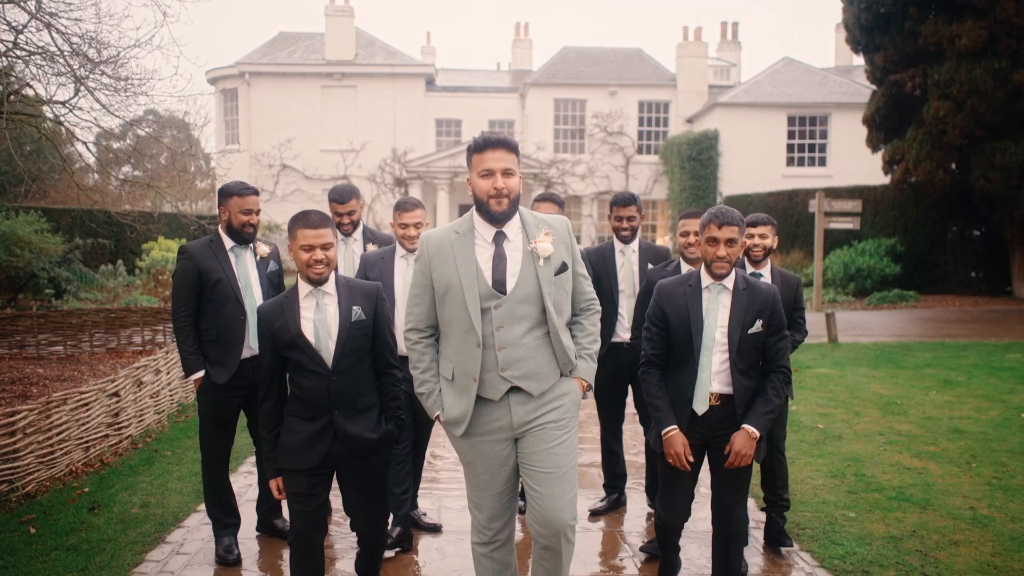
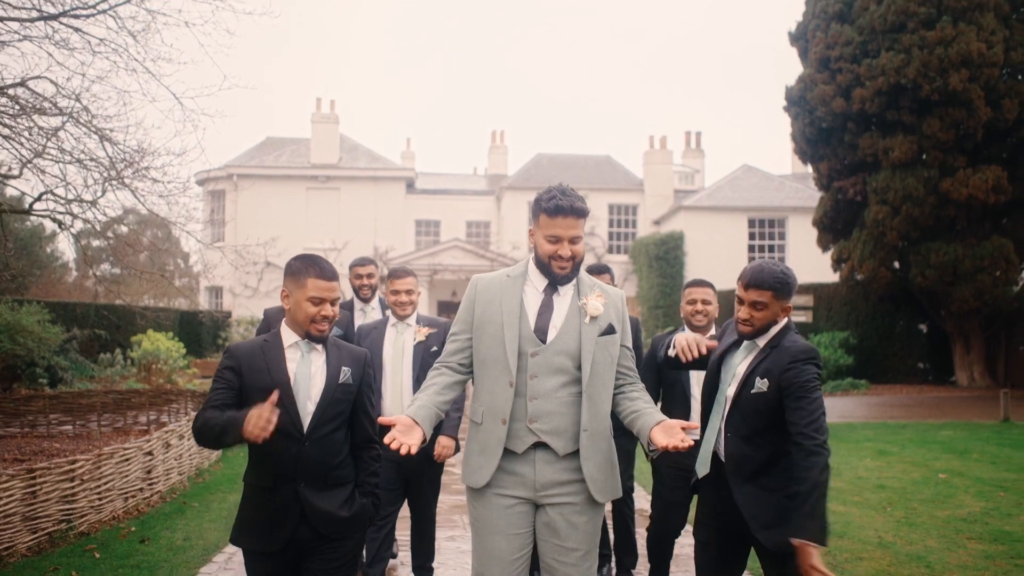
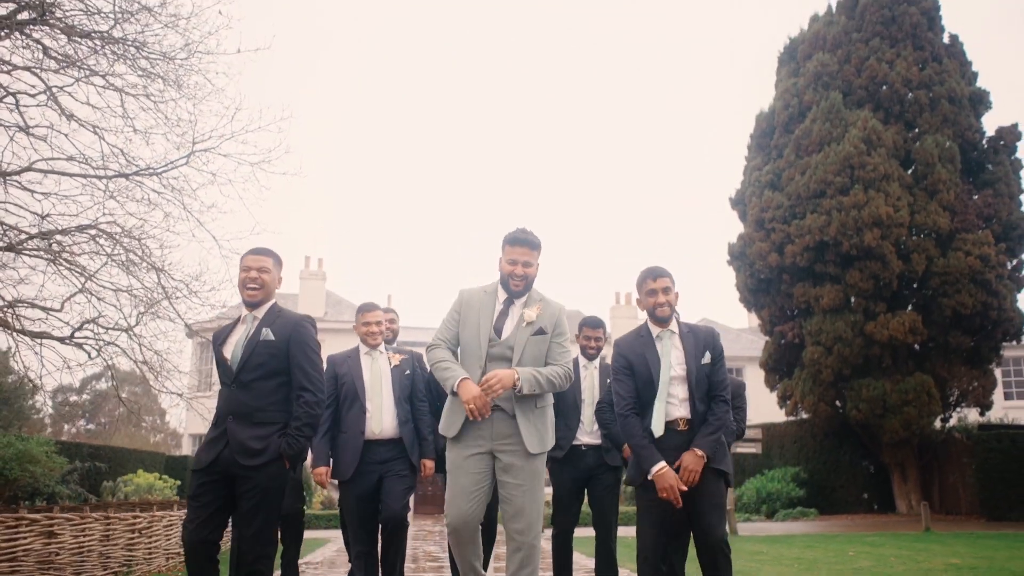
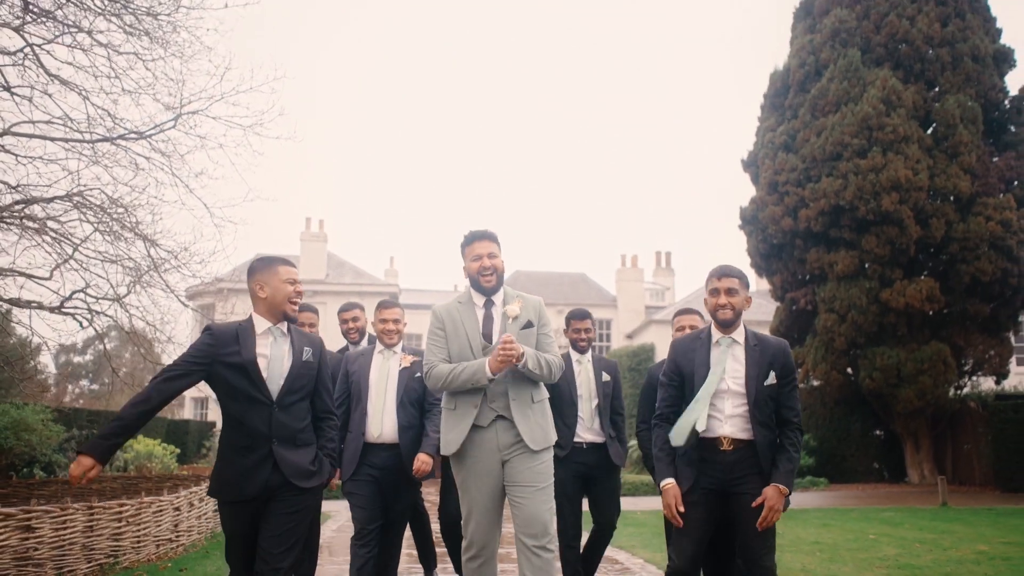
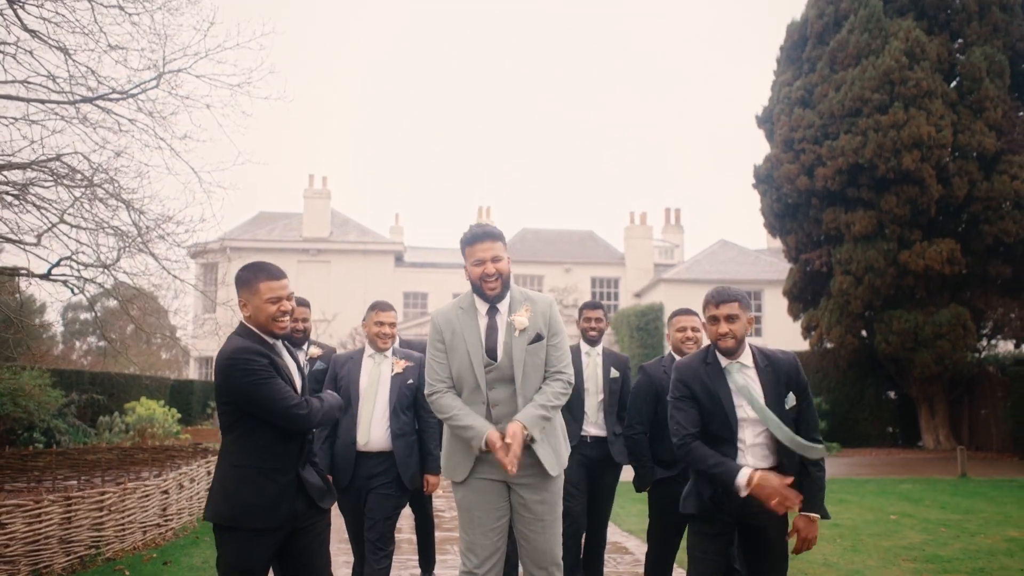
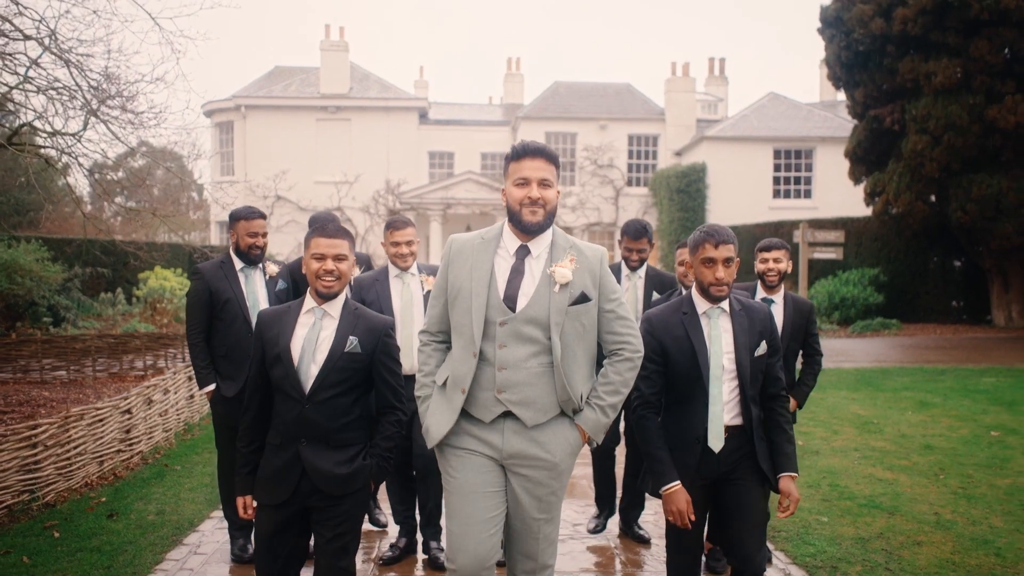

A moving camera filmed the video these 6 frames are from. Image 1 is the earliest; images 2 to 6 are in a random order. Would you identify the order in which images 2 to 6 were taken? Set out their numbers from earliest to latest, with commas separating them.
6, 2, 5, 4, 3
